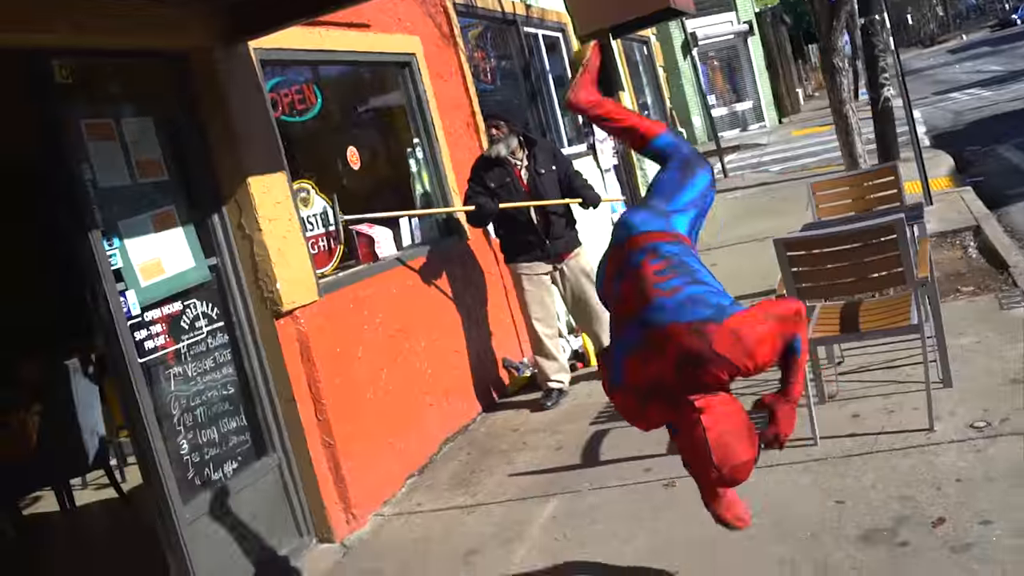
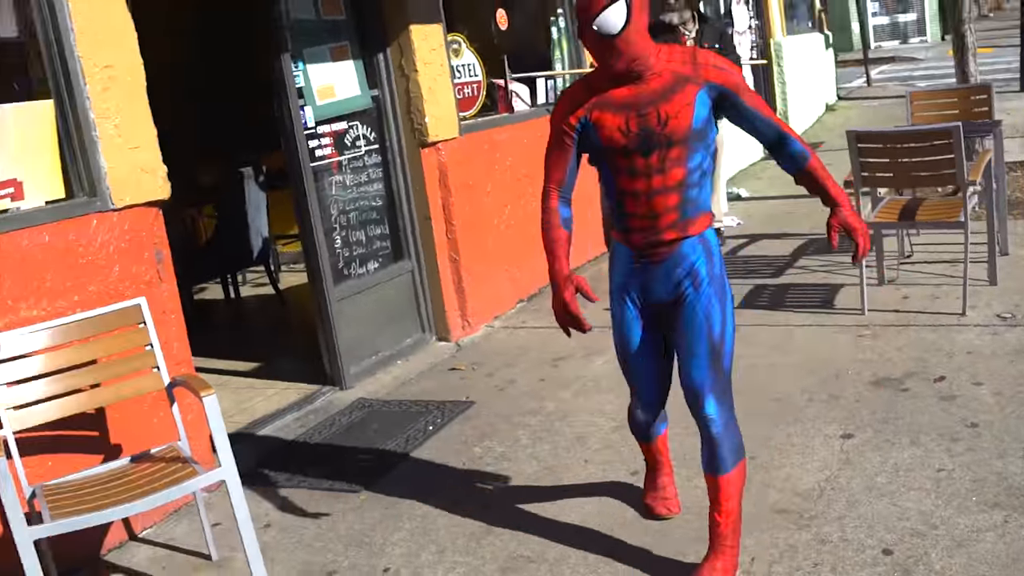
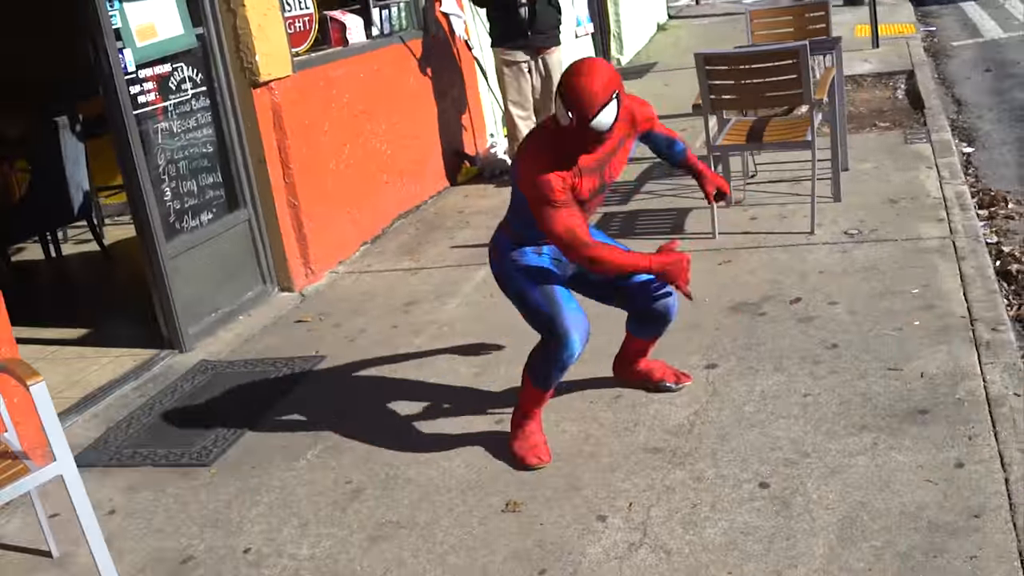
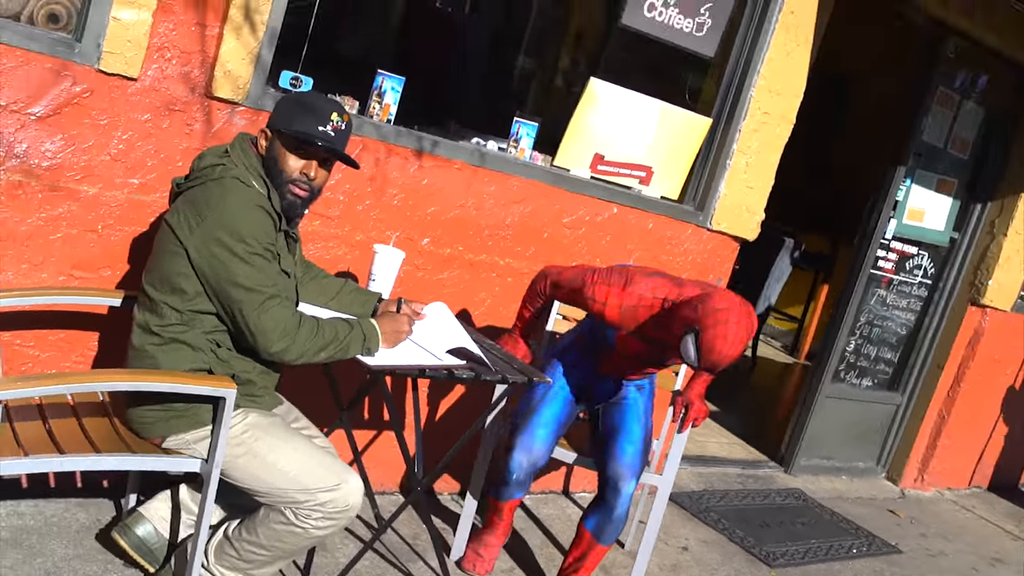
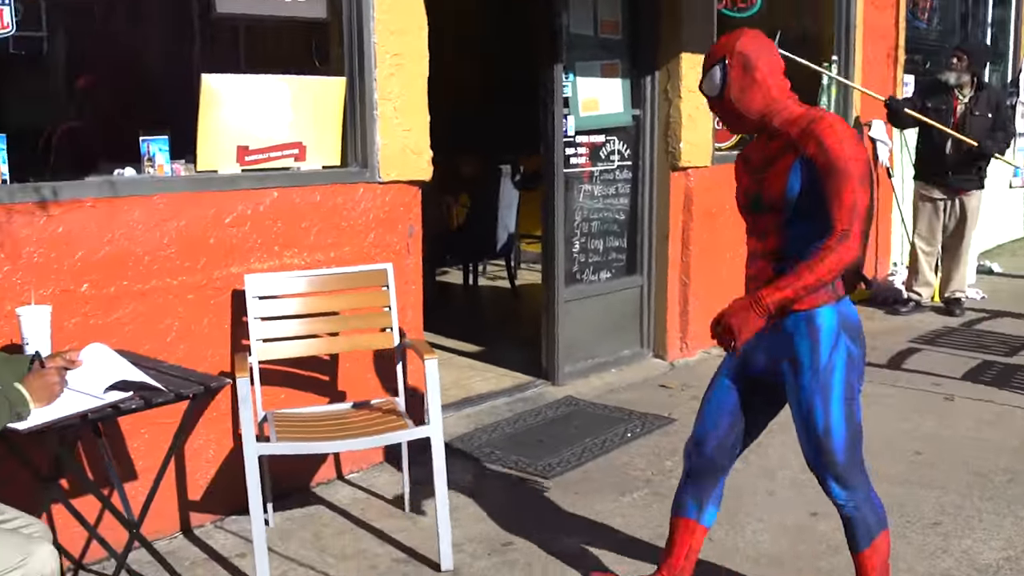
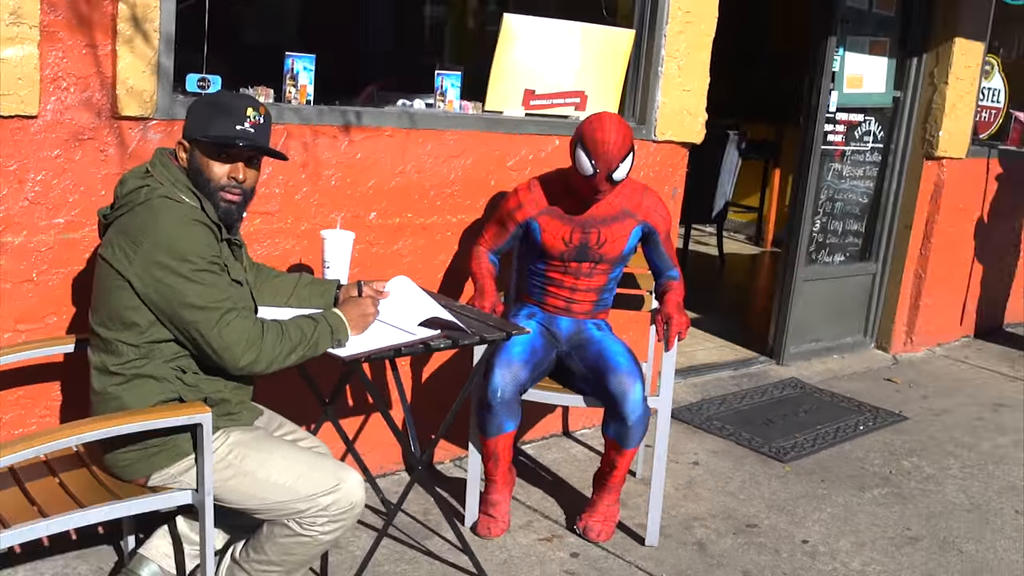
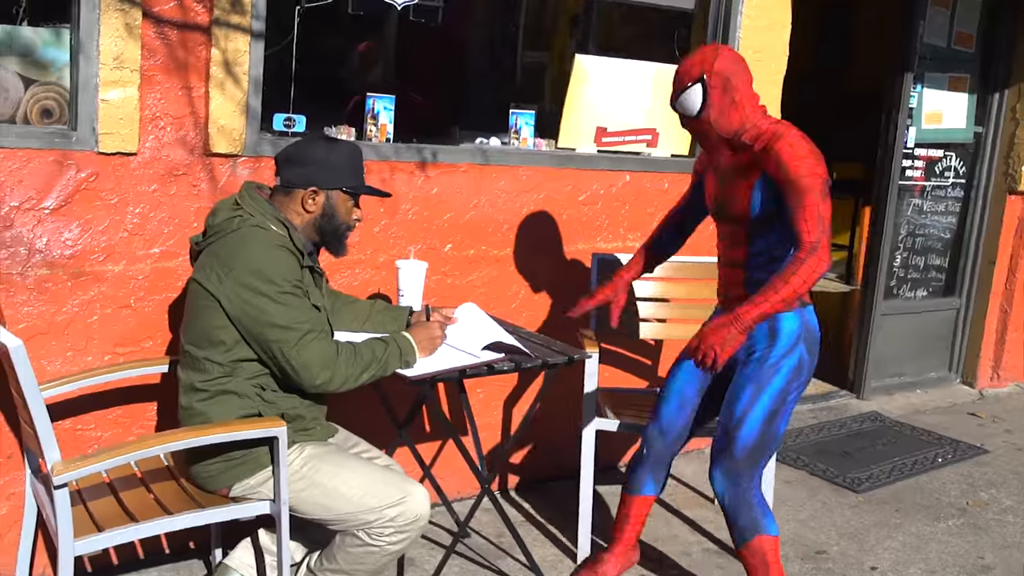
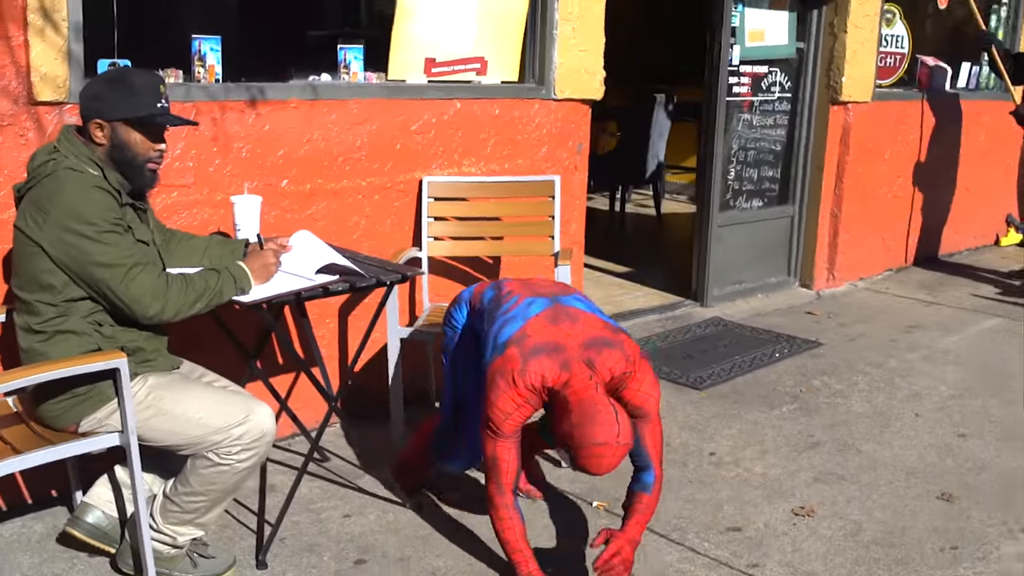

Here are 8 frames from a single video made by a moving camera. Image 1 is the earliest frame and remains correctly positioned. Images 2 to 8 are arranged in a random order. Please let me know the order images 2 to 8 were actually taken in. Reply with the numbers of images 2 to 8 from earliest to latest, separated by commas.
3, 2, 5, 7, 6, 4, 8
